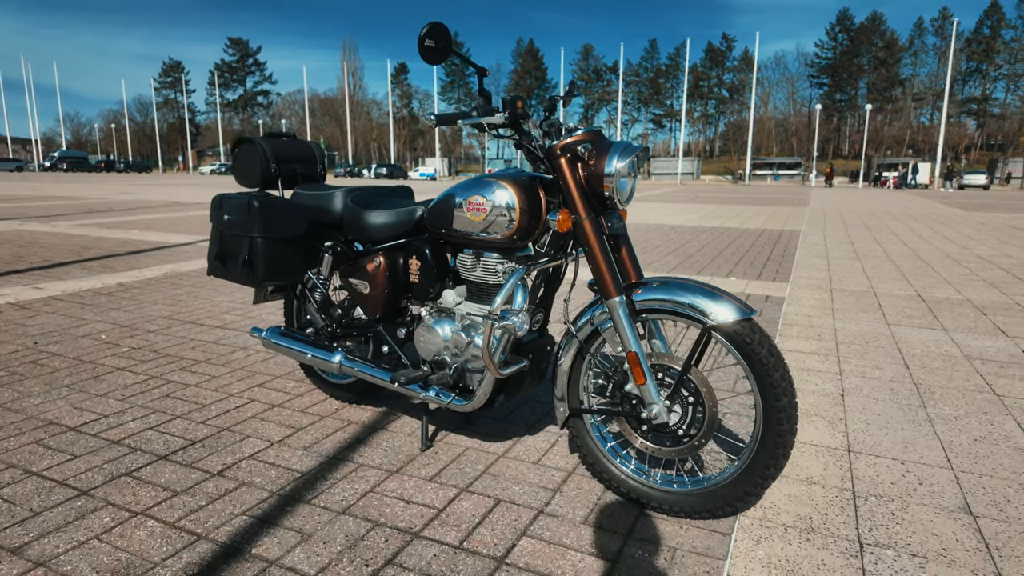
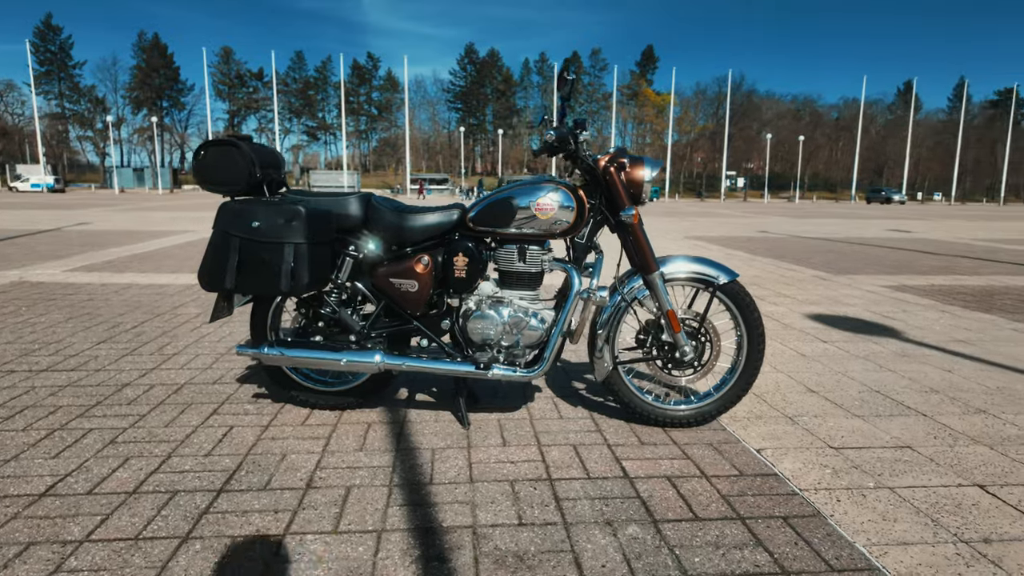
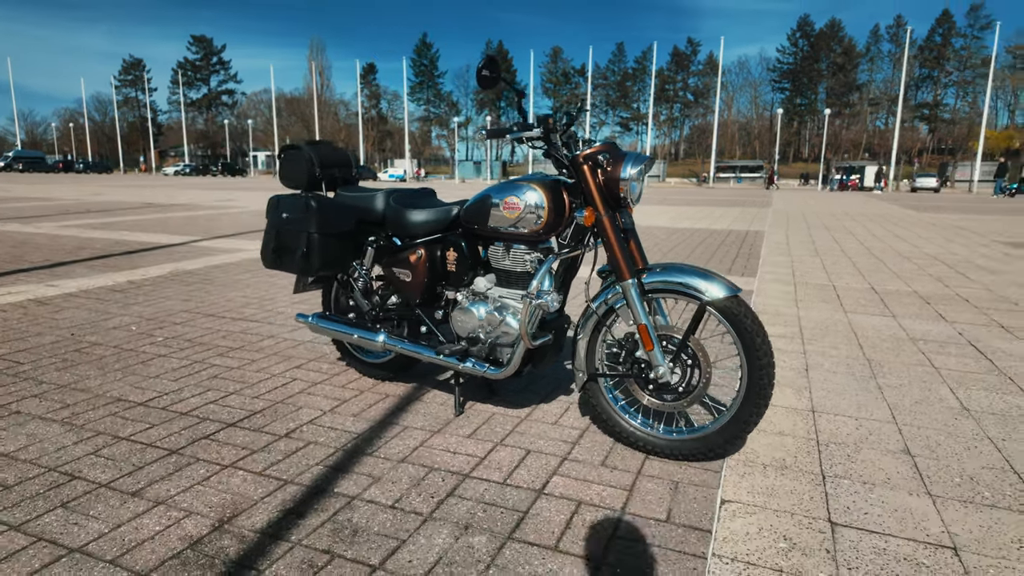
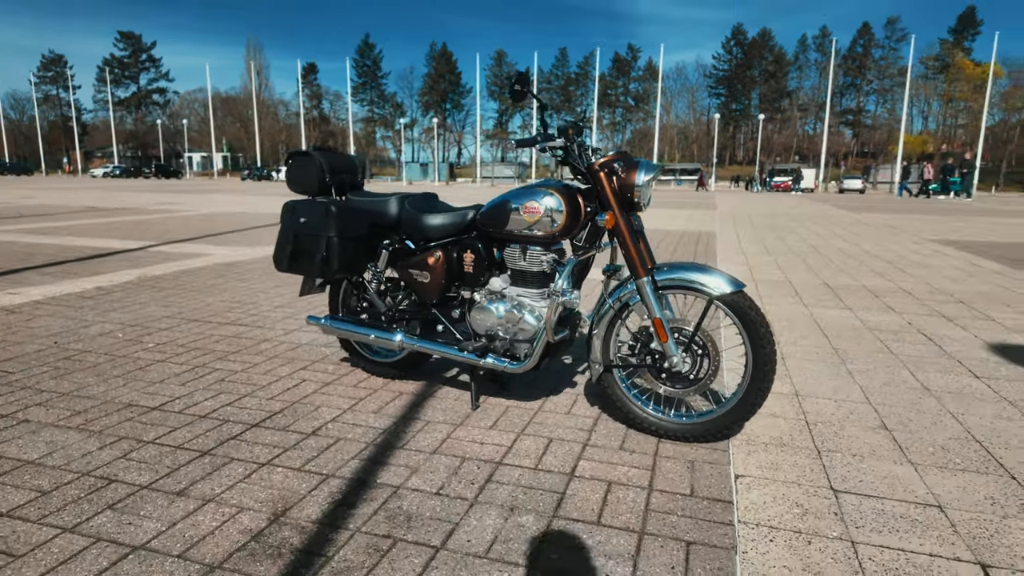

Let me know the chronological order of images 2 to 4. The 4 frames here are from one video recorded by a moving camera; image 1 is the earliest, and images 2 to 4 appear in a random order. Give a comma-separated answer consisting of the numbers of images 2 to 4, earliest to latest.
3, 4, 2
